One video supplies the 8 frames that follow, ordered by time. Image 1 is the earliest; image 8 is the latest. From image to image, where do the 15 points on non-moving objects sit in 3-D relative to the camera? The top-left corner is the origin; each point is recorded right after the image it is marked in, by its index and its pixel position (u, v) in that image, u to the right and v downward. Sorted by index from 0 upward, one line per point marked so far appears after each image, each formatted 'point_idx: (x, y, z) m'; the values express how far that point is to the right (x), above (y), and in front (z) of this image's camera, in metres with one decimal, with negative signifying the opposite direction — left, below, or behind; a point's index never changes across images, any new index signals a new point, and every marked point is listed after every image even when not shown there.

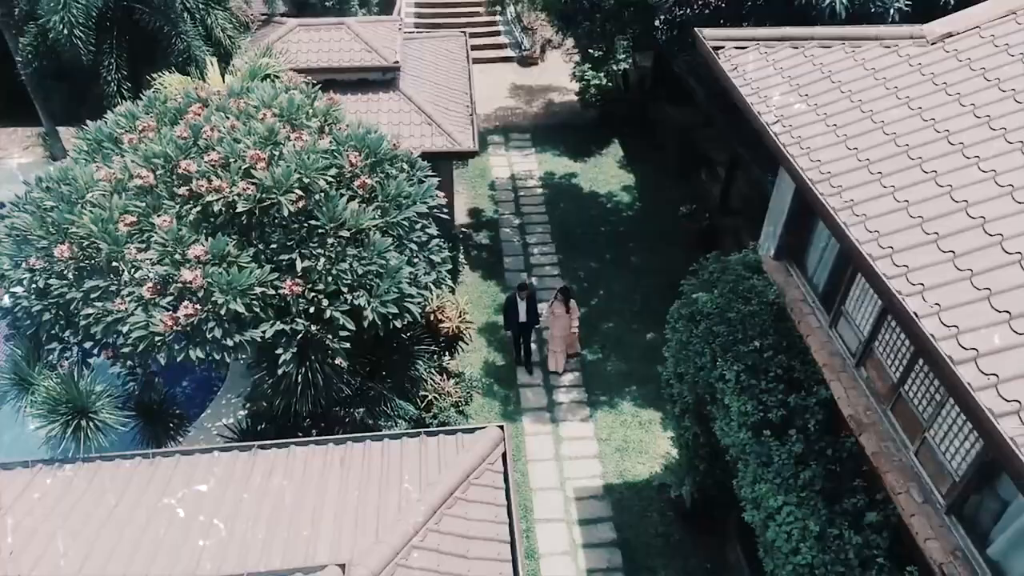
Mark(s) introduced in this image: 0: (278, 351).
0: (-3.4, -0.9, +10.4) m
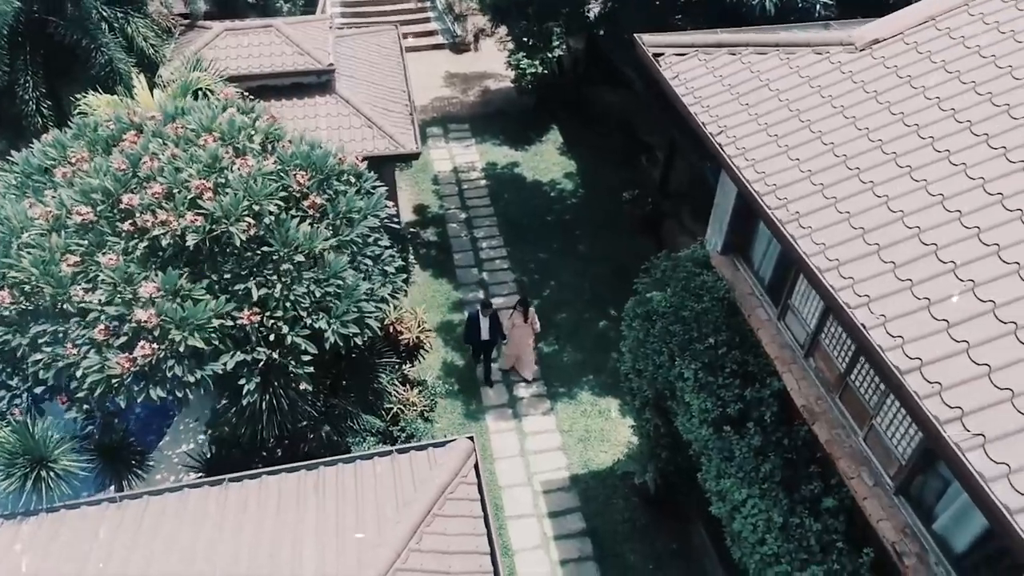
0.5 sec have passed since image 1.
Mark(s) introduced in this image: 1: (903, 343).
0: (-3.9, -1.4, +10.3) m
1: (+3.4, -0.5, +6.2) m
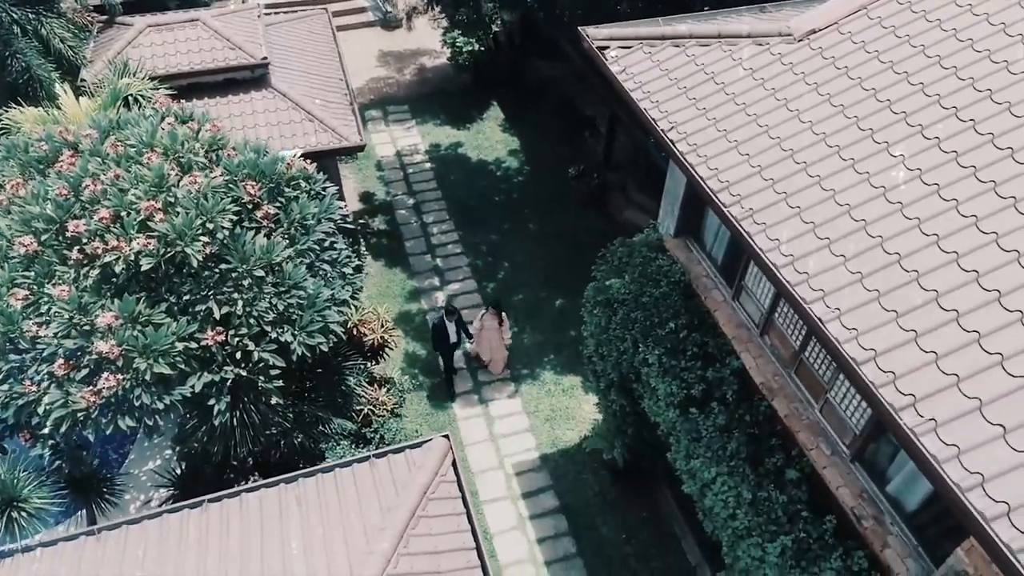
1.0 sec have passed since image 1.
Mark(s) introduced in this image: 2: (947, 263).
0: (-4.3, -1.6, +10.2) m
1: (+3.2, -0.4, +6.6) m
2: (+4.1, +0.2, +6.7) m
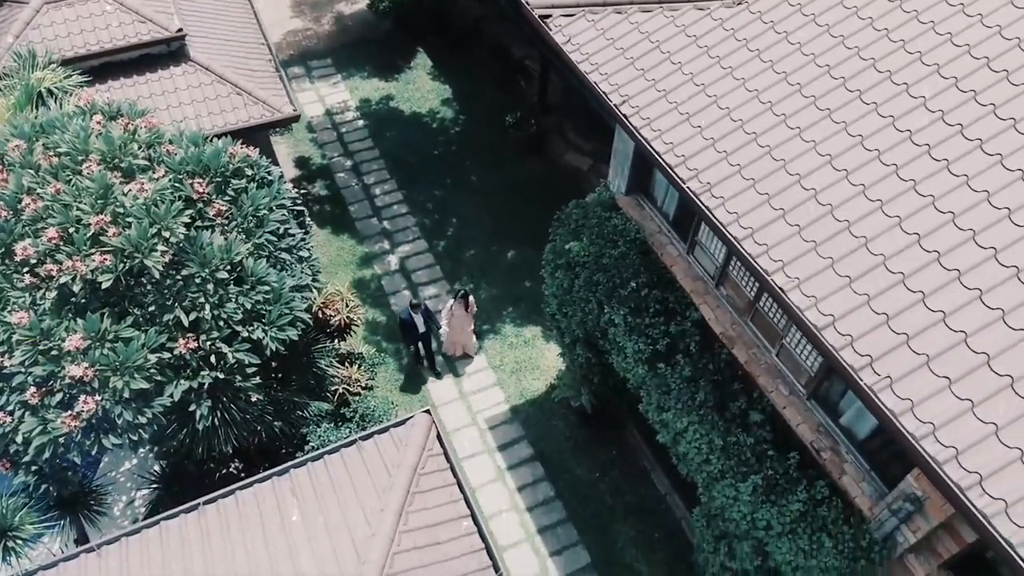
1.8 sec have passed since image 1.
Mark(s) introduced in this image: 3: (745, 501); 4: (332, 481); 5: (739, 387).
0: (-4.6, -1.7, +10.3) m
1: (+3.1, -0.1, +7.2) m
2: (+3.9, +0.6, +7.3) m
3: (+3.0, -2.8, +9.2) m
4: (-2.6, -2.8, +10.3) m
5: (+3.2, -1.4, +10.0) m
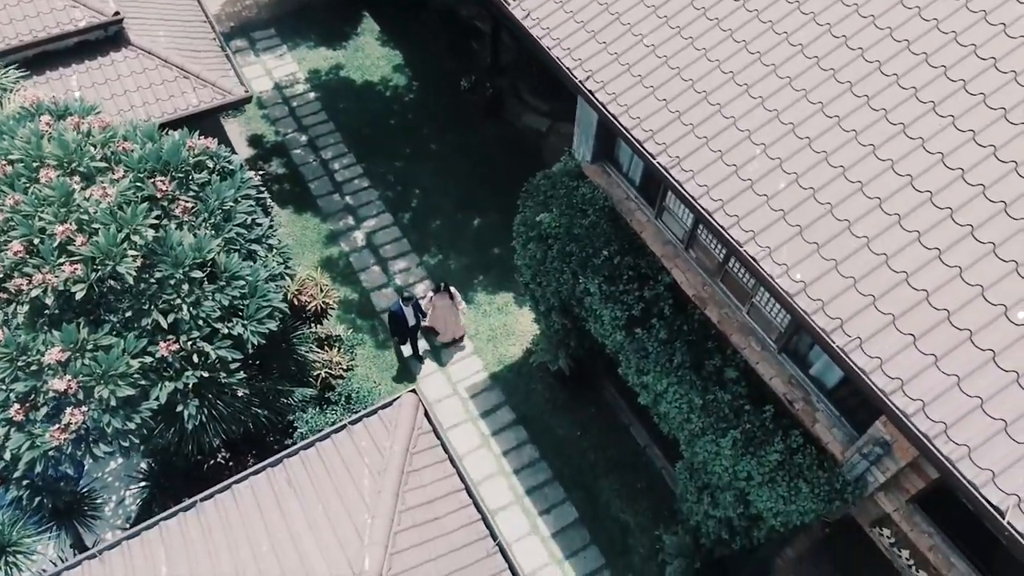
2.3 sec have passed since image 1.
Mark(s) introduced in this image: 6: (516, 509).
0: (-4.8, -1.7, +10.3) m
1: (+2.9, +0.2, +7.5) m
2: (+3.6, +1.0, +7.6) m
3: (+2.9, -2.3, +9.7) m
4: (-2.7, -2.6, +10.5) m
5: (+2.9, -0.8, +10.4) m
6: (+0.1, -4.3, +13.9) m
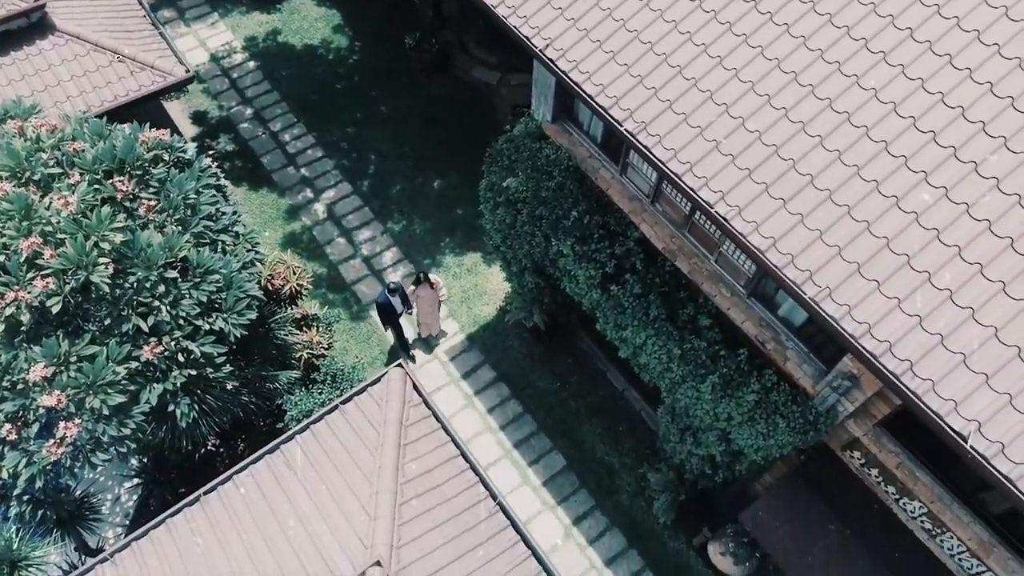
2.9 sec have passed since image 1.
0: (-5.0, -1.8, +10.4) m
1: (+2.7, +0.7, +7.9) m
2: (+3.4, +1.6, +8.0) m
3: (+2.8, -1.6, +10.3) m
4: (-2.8, -2.4, +10.7) m
5: (+2.6, -0.1, +10.8) m
6: (-0.1, -3.5, +14.5) m
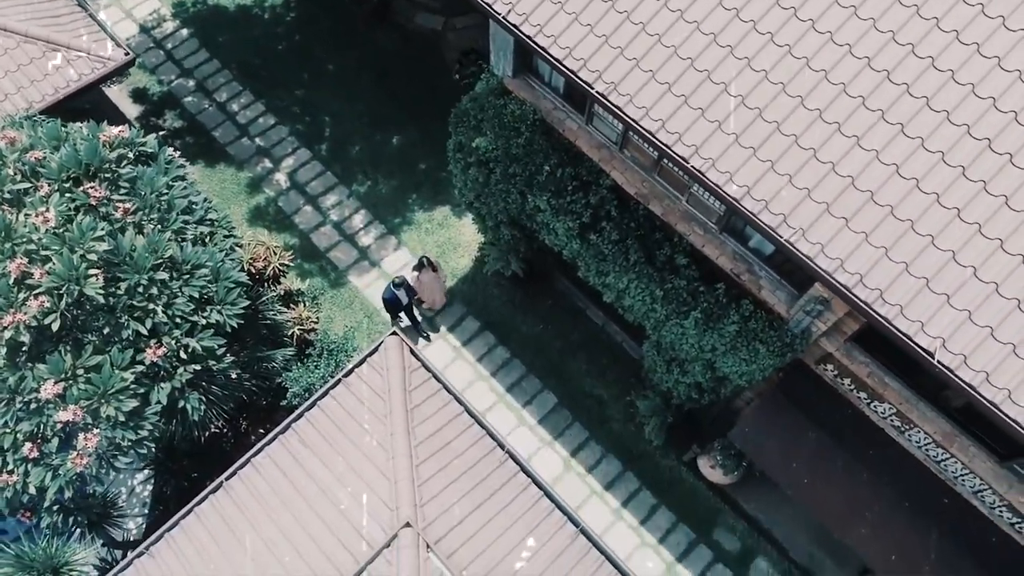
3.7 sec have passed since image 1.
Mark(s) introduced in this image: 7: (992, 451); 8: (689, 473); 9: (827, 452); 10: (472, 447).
0: (-5.0, -1.7, +10.7) m
1: (+2.5, +1.3, +8.4) m
2: (+3.1, +2.3, +8.4) m
3: (+2.7, -0.7, +11.0) m
4: (-2.8, -2.1, +11.2) m
5: (+2.4, +0.8, +11.4) m
6: (-0.2, -2.5, +15.2) m
7: (+6.3, -2.1, +9.4) m
8: (+3.6, -3.8, +14.5) m
9: (+5.1, -2.7, +11.6) m
10: (-0.6, -2.5, +11.3) m
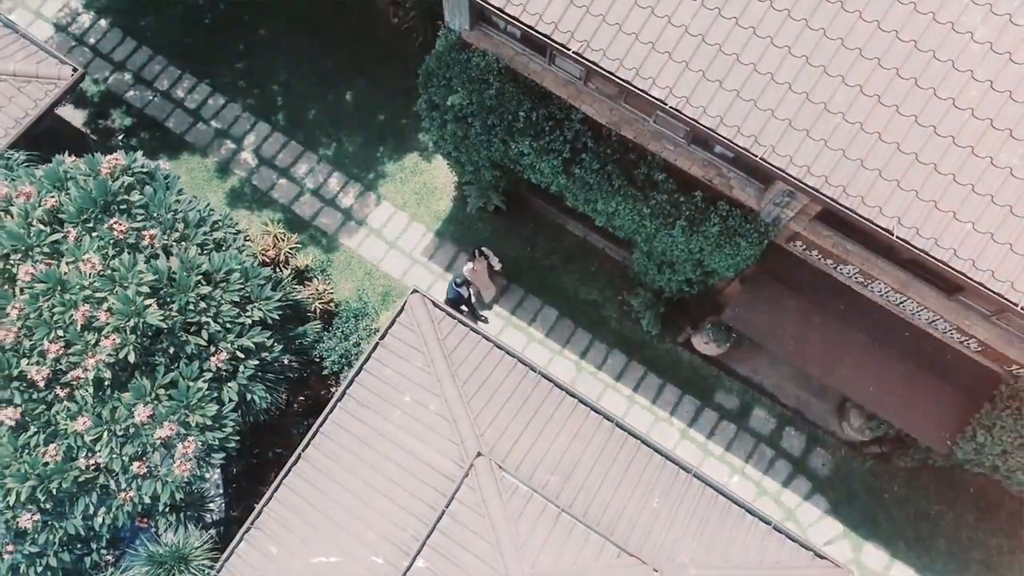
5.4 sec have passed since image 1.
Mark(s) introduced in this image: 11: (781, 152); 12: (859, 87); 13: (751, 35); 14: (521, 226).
0: (-4.4, -1.8, +11.8) m
1: (+2.5, +2.4, +9.6) m
2: (+2.9, +3.5, +9.4) m
3: (+2.9, +0.9, +12.5) m
4: (-2.2, -1.6, +12.5) m
5: (+2.2, +2.3, +12.6) m
6: (0.0, -1.0, +16.7) m
7: (+6.8, 0.0, +11.4) m
8: (+4.0, -1.4, +16.5) m
9: (+5.5, -0.5, +13.5) m
10: (-0.1, -1.6, +12.8) m
11: (+3.5, +1.8, +9.4) m
12: (+4.4, +2.6, +9.2) m
13: (+3.1, +3.3, +9.4) m
14: (+0.2, +1.5, +17.4) m
